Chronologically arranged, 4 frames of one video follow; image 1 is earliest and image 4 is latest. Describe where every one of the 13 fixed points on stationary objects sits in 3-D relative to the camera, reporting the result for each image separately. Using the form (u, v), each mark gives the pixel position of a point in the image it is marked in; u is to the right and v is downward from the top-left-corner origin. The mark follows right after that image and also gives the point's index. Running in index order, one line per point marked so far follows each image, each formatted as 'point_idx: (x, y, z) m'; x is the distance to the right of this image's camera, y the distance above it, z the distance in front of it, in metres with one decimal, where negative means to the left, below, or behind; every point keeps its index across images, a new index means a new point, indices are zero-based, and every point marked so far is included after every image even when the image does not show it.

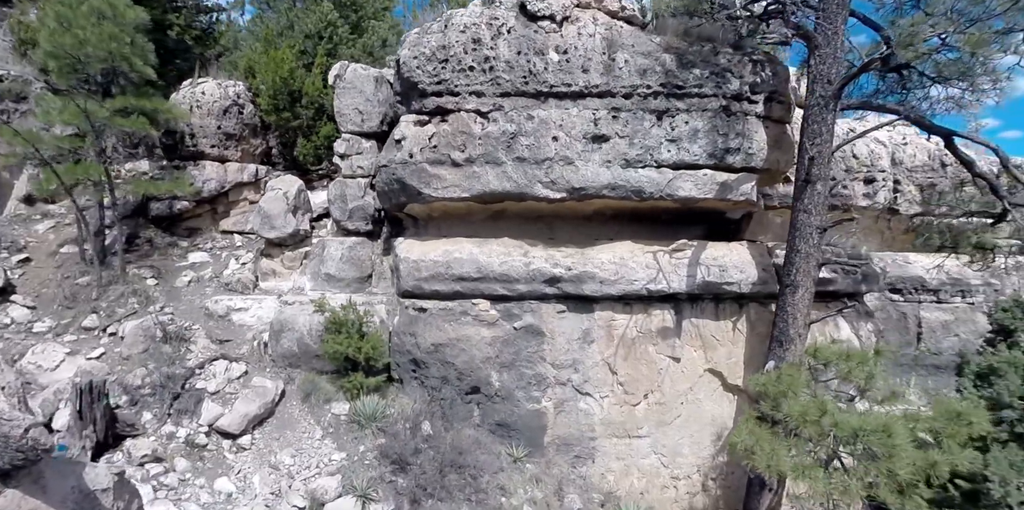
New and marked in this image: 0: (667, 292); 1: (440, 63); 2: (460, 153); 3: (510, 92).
0: (+1.3, -0.3, +5.3) m
1: (-0.7, +1.7, +5.4) m
2: (-0.5, +0.9, +5.4) m
3: (0.0, +1.5, +5.4) m
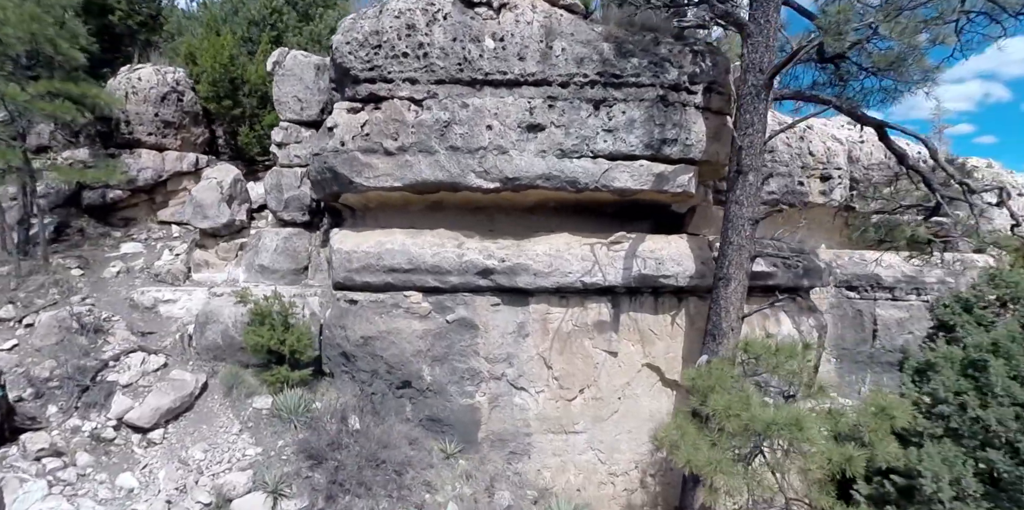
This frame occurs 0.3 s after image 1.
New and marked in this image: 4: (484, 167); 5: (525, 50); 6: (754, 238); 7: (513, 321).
0: (+0.8, -0.3, +5.2) m
1: (-1.2, +1.8, +5.3) m
2: (-1.0, +1.0, +5.3) m
3: (-0.6, +1.5, +5.3) m
4: (-0.2, +0.8, +5.2) m
5: (+0.1, +1.8, +5.3) m
6: (+1.9, +0.1, +4.8) m
7: (0.0, -0.6, +5.3) m
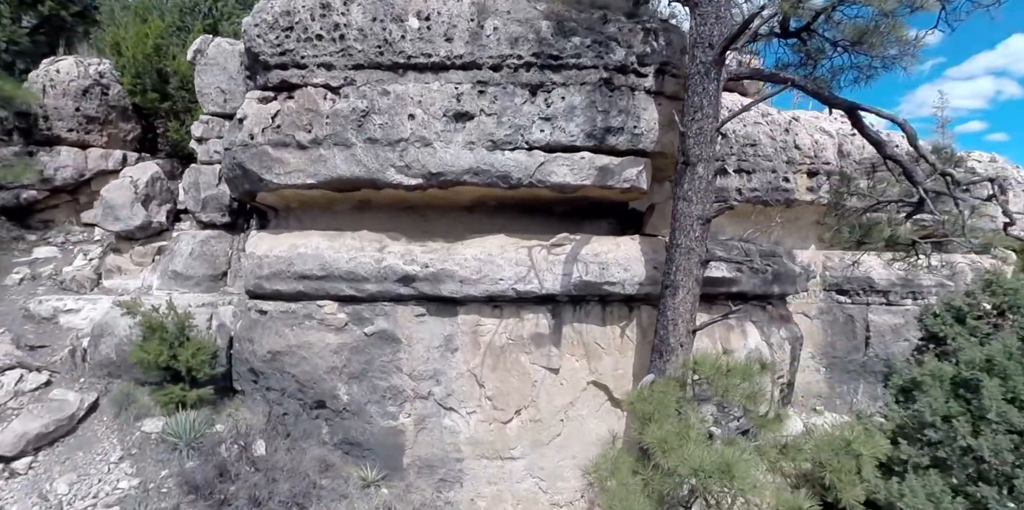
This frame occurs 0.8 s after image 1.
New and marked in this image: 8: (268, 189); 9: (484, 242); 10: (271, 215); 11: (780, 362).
0: (+0.2, -0.3, +4.6) m
1: (-1.8, +1.8, +4.8) m
2: (-1.6, +0.9, +4.7) m
3: (-1.2, +1.5, +4.7) m
4: (-0.8, +0.7, +4.6) m
5: (-0.5, +1.8, +4.7) m
6: (+1.3, +0.1, +4.2) m
7: (-0.6, -0.6, +4.7) m
8: (-2.0, +0.5, +4.9) m
9: (-0.2, +0.1, +4.8) m
10: (-2.2, +0.4, +5.4) m
11: (+2.3, -0.9, +5.1) m
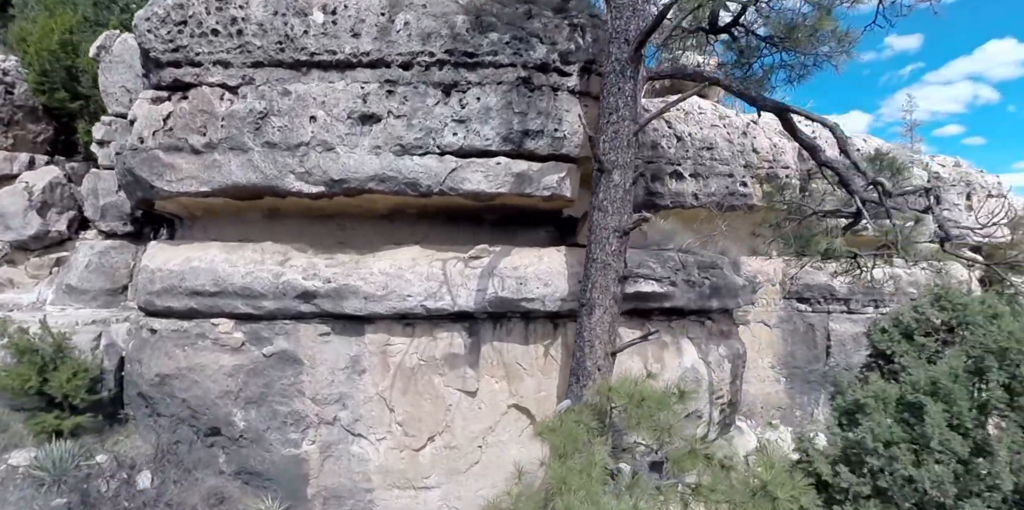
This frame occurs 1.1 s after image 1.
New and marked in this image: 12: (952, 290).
0: (-0.4, -0.4, +4.2) m
1: (-2.4, +1.7, +4.4) m
2: (-2.2, +0.8, +4.3) m
3: (-1.8, +1.4, +4.4) m
4: (-1.4, +0.6, +4.2) m
5: (-1.1, +1.7, +4.3) m
6: (+0.7, 0.0, +3.8) m
7: (-1.2, -0.7, +4.3) m
8: (-2.6, +0.4, +4.5) m
9: (-0.8, 0.0, +4.4) m
10: (-2.8, +0.3, +5.0) m
11: (+1.6, -1.0, +4.8) m
12: (+3.4, -0.3, +4.7) m
